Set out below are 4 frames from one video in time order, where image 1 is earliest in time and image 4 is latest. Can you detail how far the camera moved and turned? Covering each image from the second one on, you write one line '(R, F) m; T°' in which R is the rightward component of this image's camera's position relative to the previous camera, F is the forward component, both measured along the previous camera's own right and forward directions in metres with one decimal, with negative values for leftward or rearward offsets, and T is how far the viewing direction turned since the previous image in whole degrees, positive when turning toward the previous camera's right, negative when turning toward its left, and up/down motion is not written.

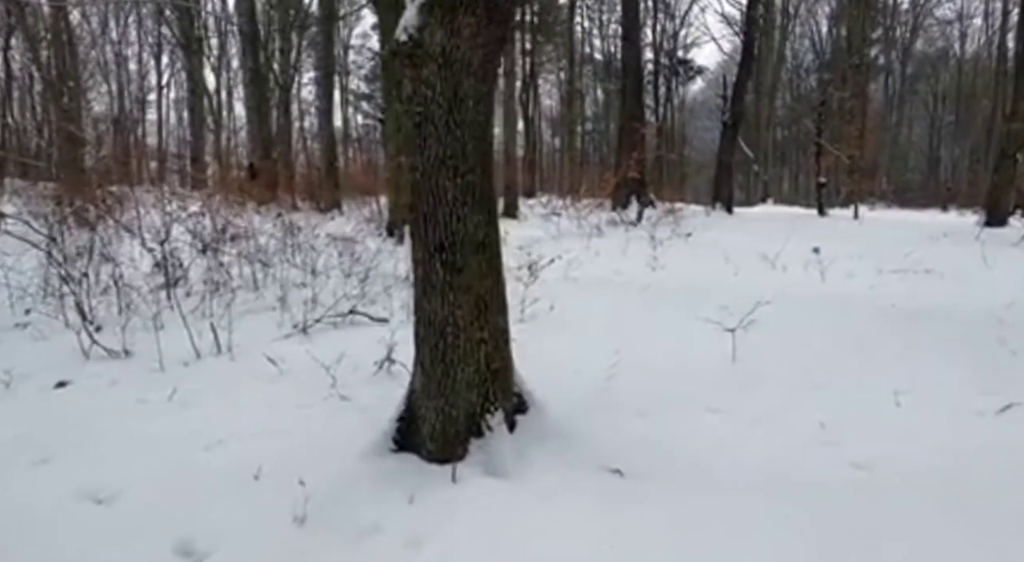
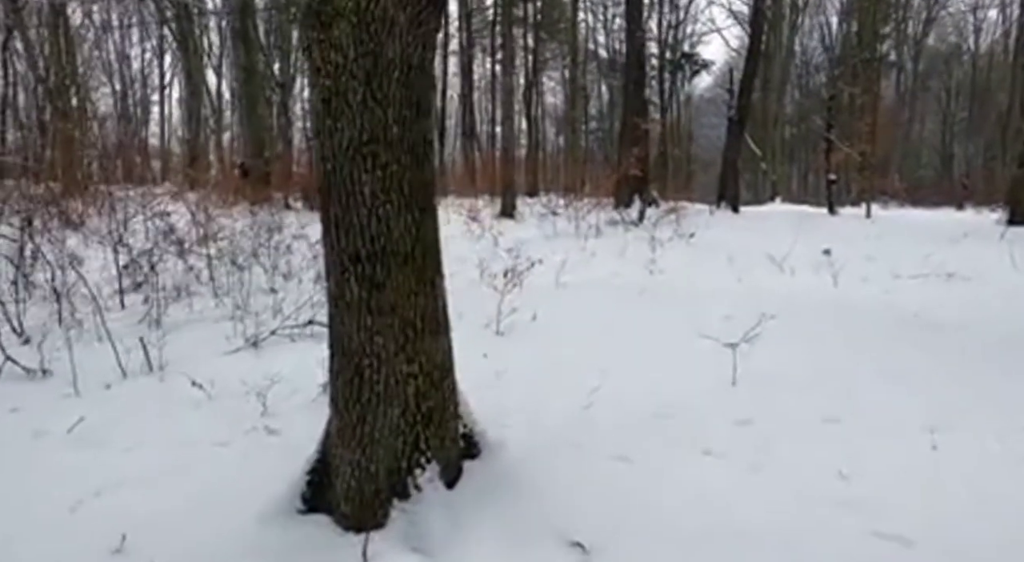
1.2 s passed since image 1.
(+0.2, +0.7) m; -1°
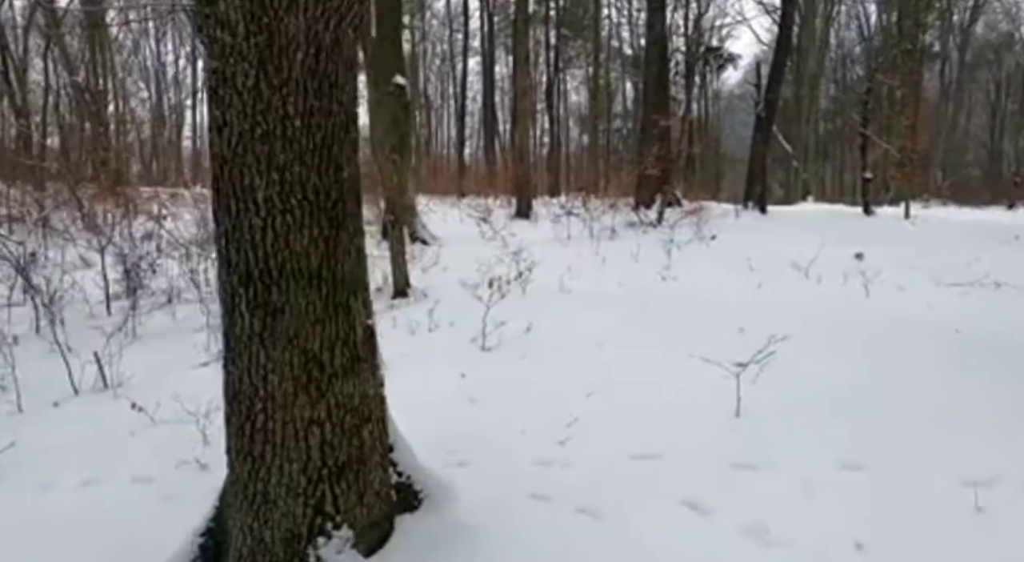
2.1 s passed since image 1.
(+0.3, +0.5) m; -2°
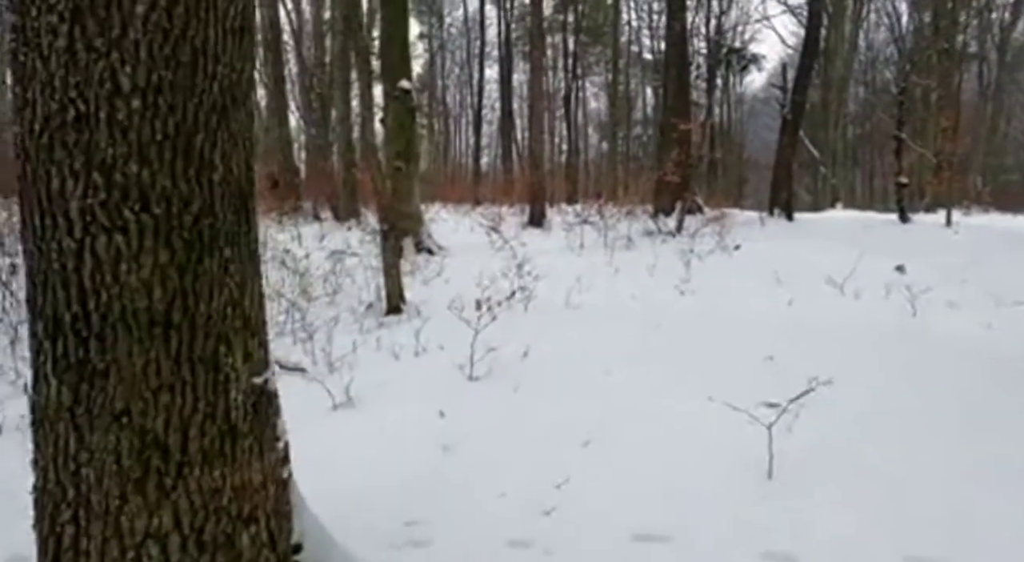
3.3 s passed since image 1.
(+0.2, +0.7) m; -2°
